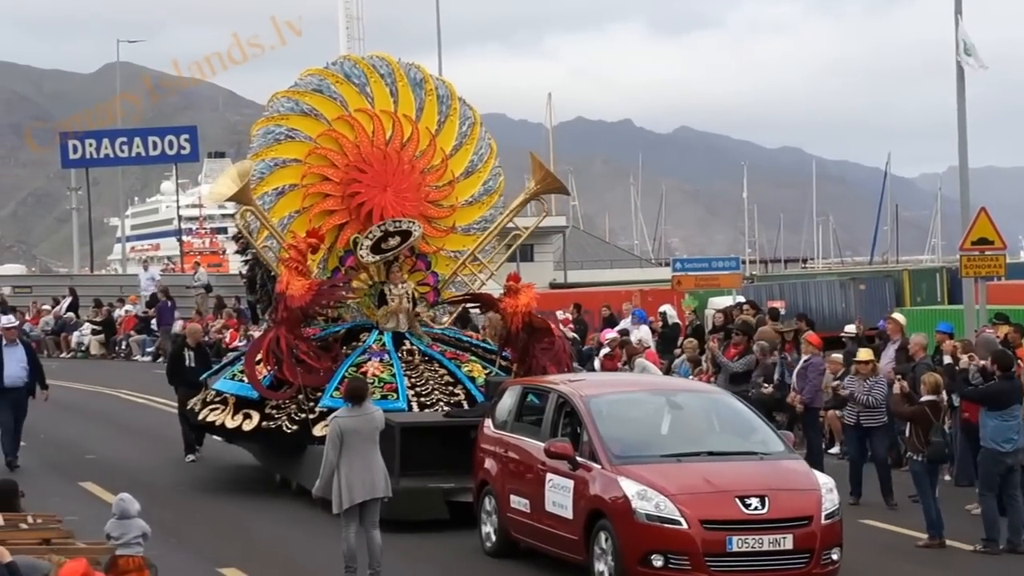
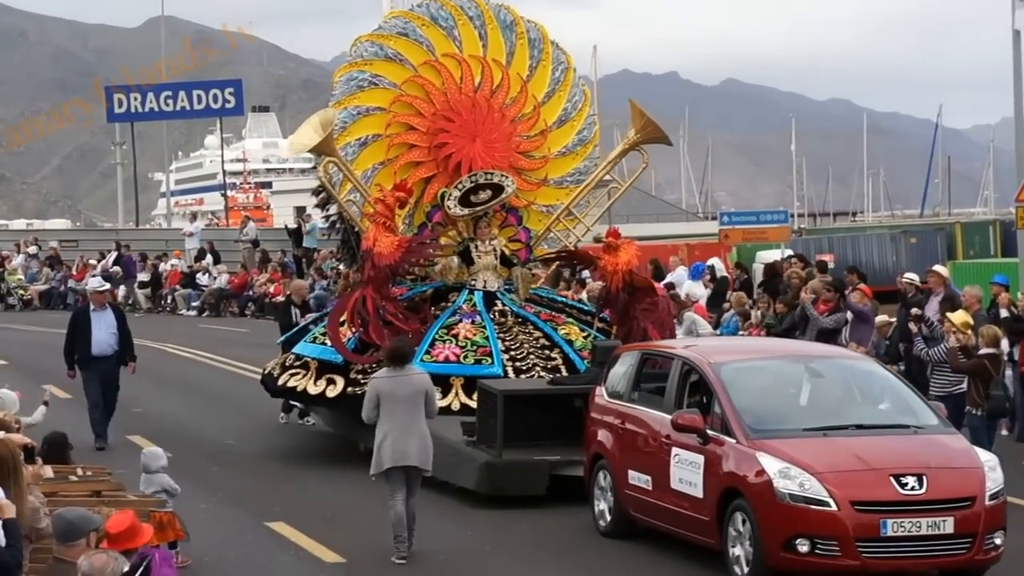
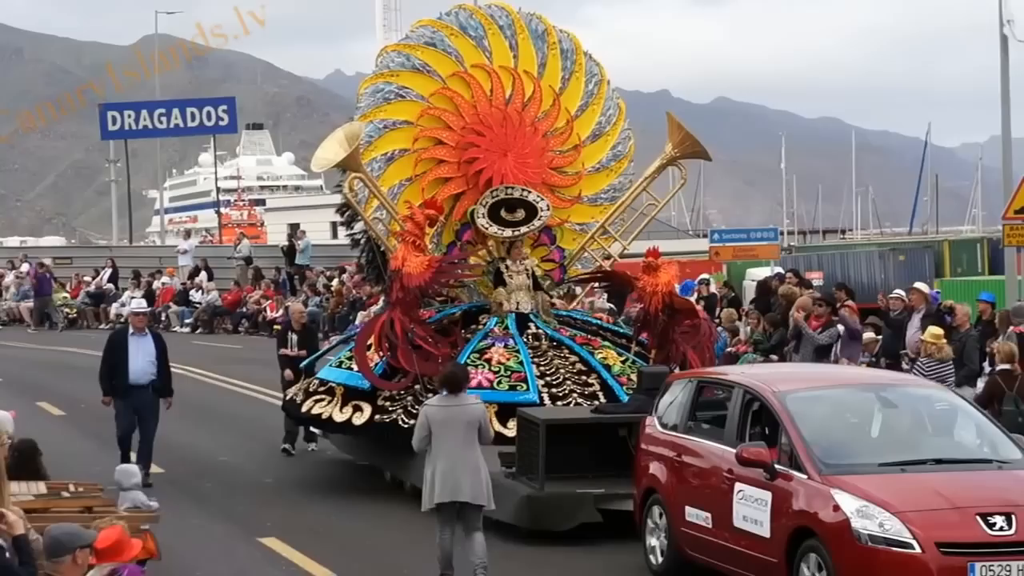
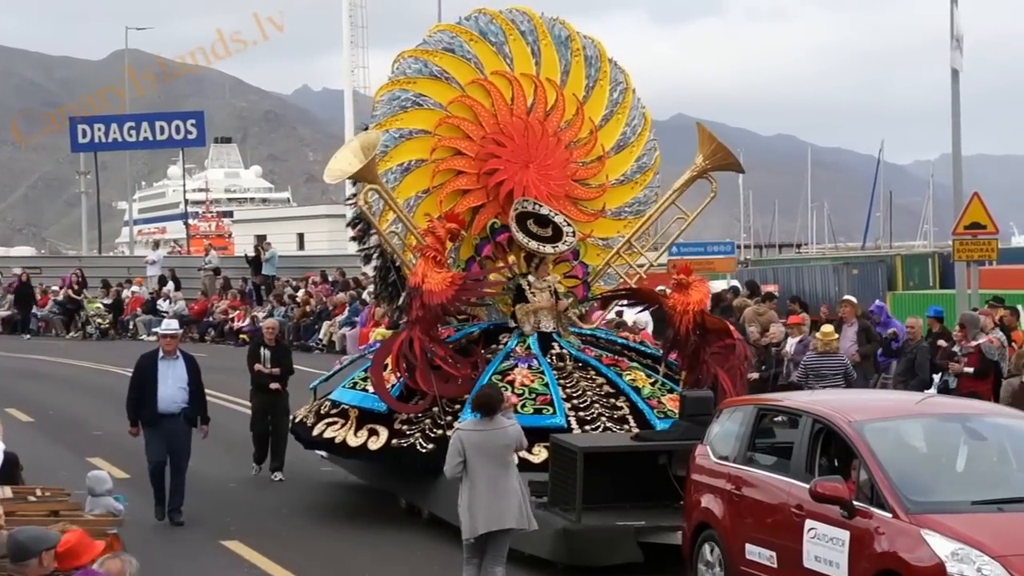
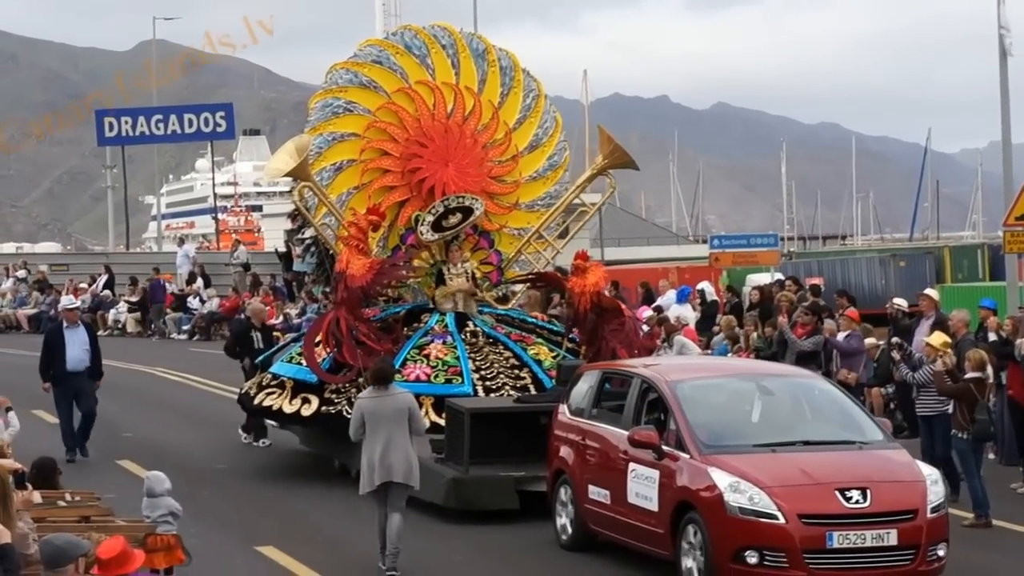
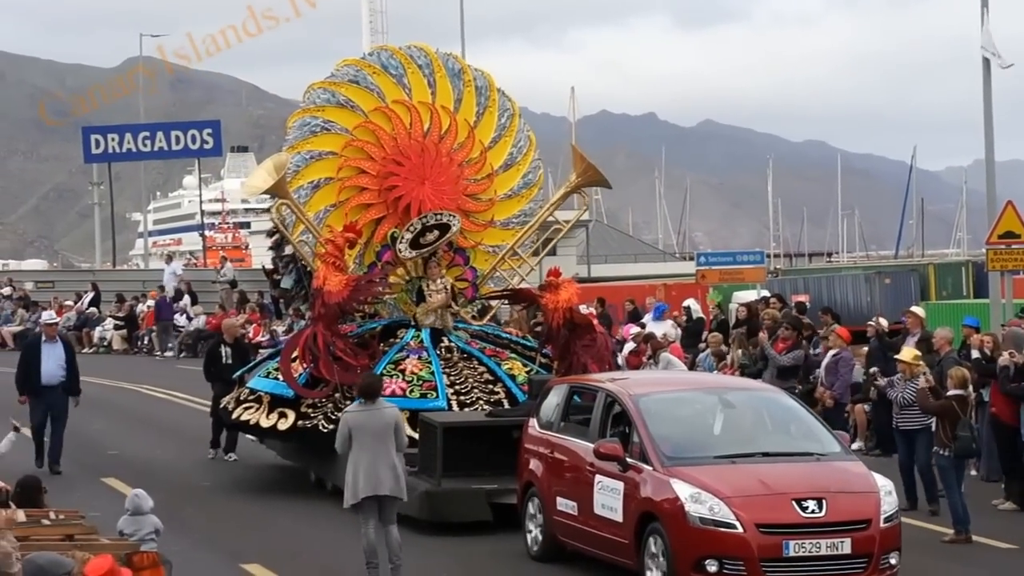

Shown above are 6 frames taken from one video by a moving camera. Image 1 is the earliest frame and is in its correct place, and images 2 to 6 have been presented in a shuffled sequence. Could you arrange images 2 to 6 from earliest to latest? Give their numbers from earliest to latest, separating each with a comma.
6, 5, 2, 3, 4
